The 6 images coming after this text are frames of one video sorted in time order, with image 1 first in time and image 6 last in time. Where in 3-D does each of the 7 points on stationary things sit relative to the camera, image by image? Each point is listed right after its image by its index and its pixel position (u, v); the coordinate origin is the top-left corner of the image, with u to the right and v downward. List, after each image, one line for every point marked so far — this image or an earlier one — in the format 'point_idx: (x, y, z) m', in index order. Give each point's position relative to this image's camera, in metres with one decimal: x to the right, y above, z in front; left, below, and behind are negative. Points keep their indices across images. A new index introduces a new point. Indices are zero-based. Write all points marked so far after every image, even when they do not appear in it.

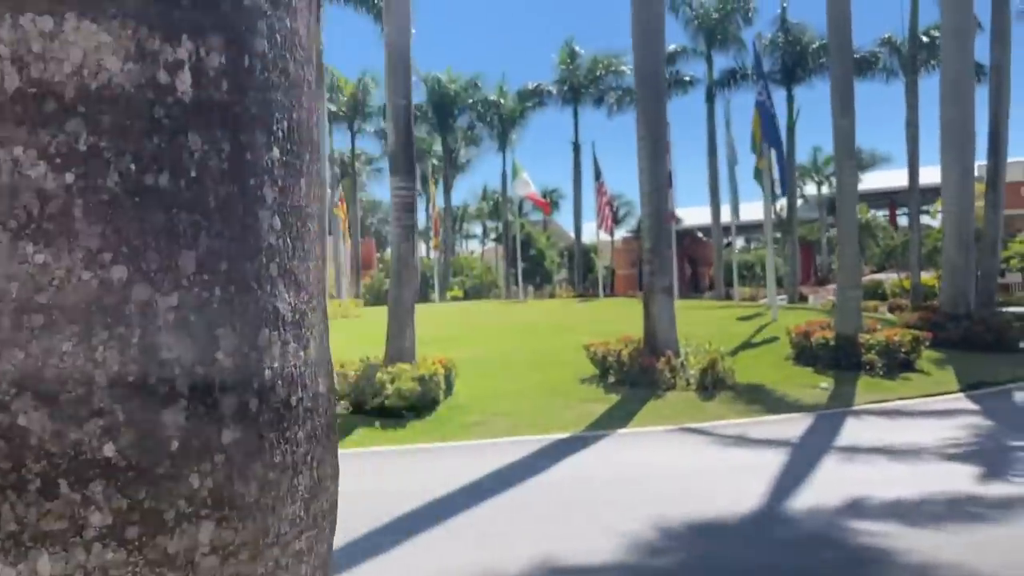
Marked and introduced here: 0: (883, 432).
0: (+4.6, -1.7, +10.8) m
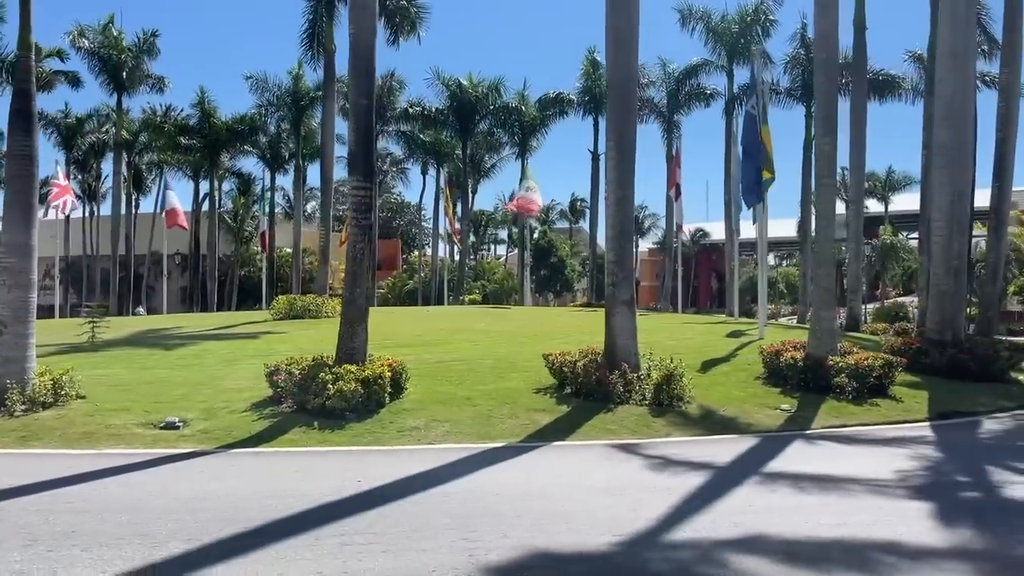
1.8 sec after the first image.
0: (+3.8, -2.0, +10.6) m
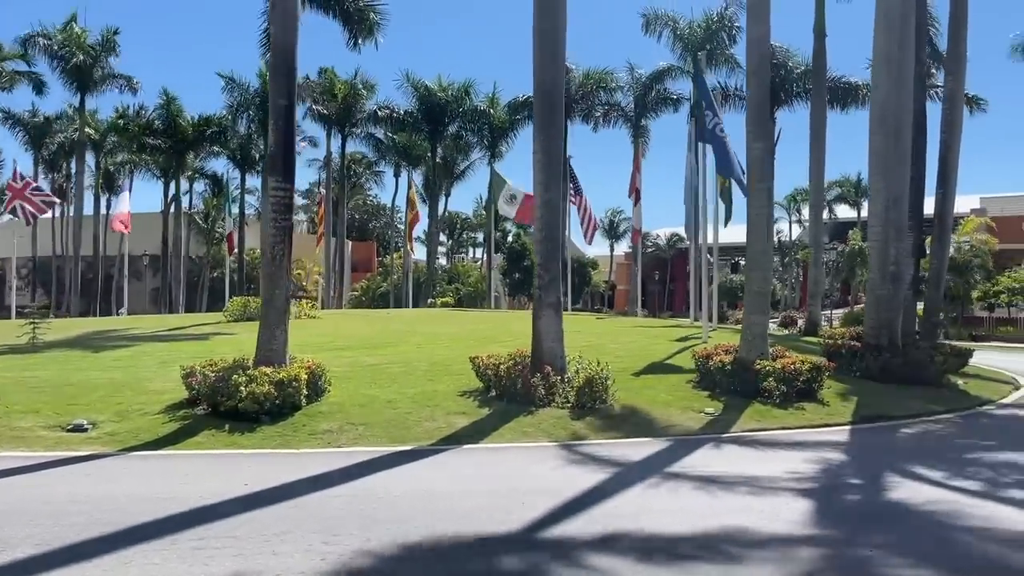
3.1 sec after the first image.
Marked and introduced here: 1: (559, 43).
0: (+2.7, -2.0, +10.6) m
1: (+0.8, +3.9, +13.7) m
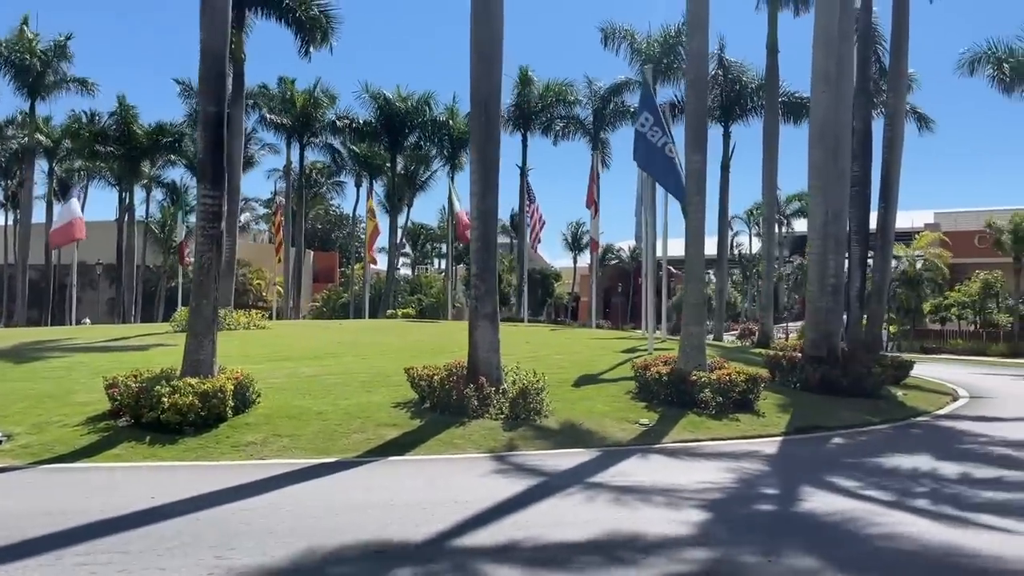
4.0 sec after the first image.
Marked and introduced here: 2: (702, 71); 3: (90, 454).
0: (+1.7, -2.2, +10.6) m
1: (-0.2, +3.7, +13.7) m
2: (+3.4, +3.9, +15.7) m
3: (-5.1, -2.0, +10.5) m
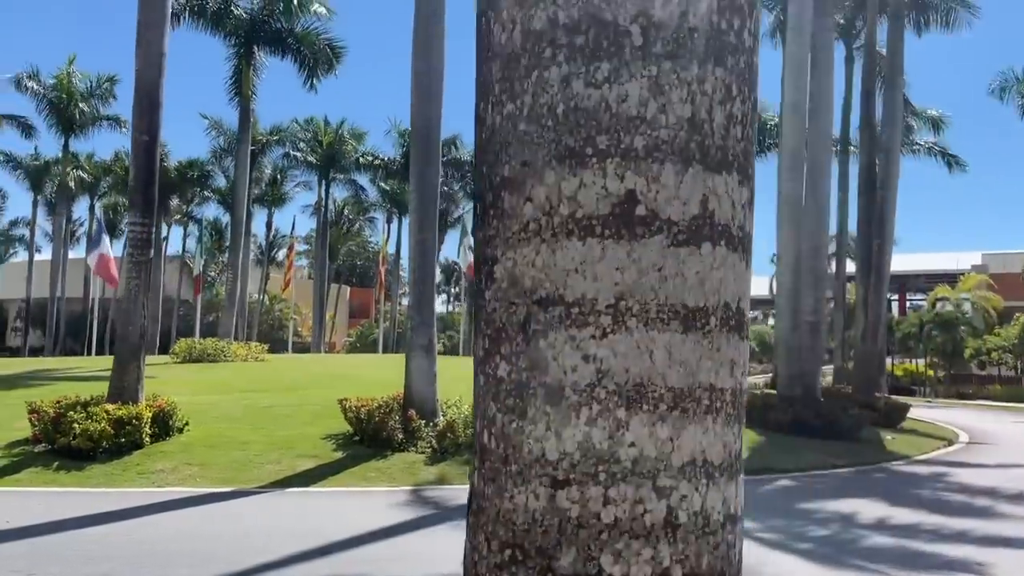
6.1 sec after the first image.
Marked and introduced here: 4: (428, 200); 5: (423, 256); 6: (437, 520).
0: (+0.6, -2.5, +10.3) m
1: (-1.2, +3.2, +13.7) m
2: (+2.6, +3.3, +15.5) m
3: (-6.3, -2.3, +10.5) m
4: (-1.3, +1.4, +13.7) m
5: (-1.4, +0.5, +13.6) m
6: (-0.8, -2.4, +9.1) m
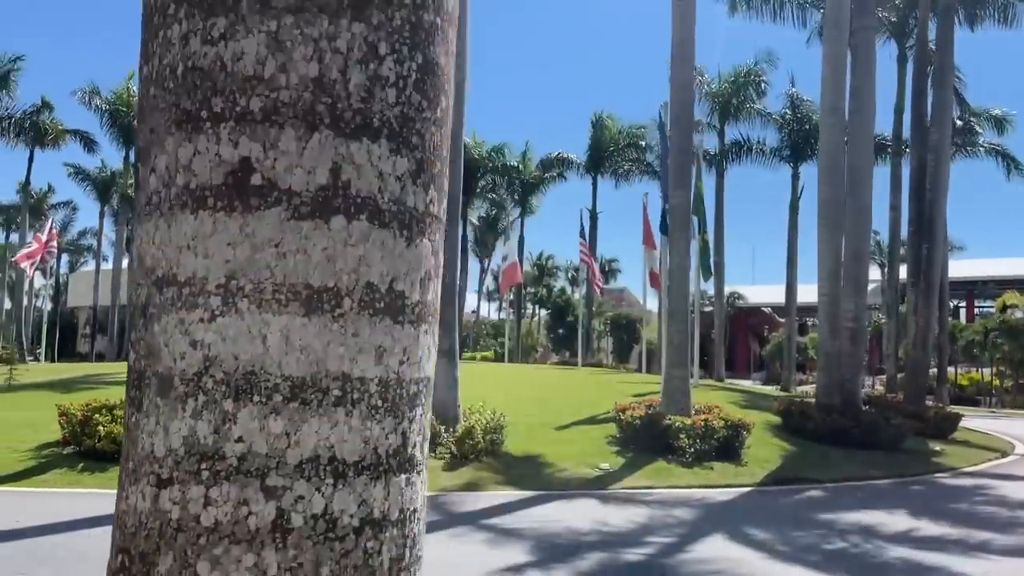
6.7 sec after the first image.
0: (+0.7, -2.6, +10.1) m
1: (-0.8, +3.1, +13.7) m
2: (+3.0, +3.2, +15.3) m
3: (-6.1, -2.4, +10.8) m
4: (-1.0, +1.3, +13.6) m
5: (-1.1, +0.4, +13.6) m
6: (-0.8, -2.5, +9.0) m
